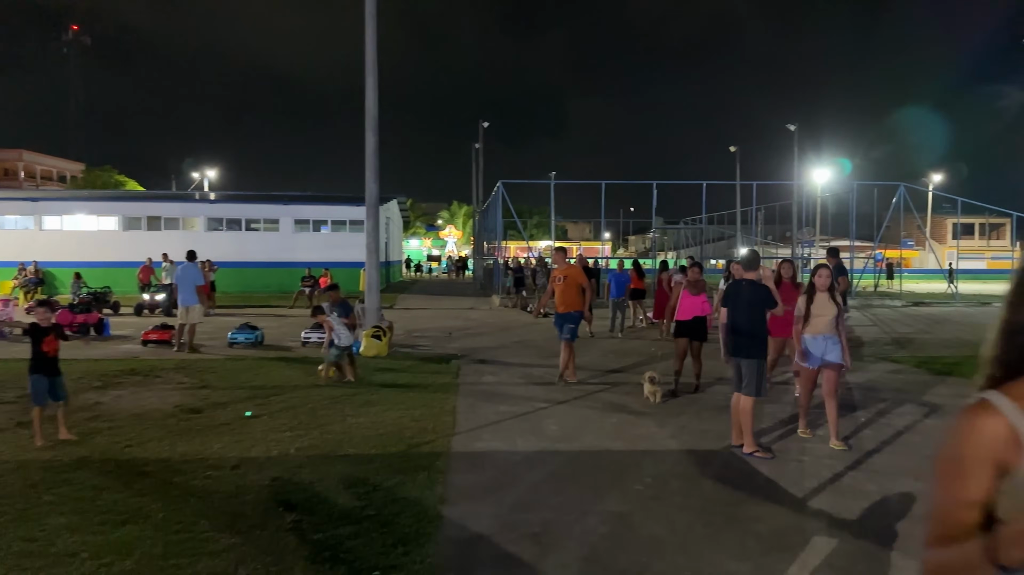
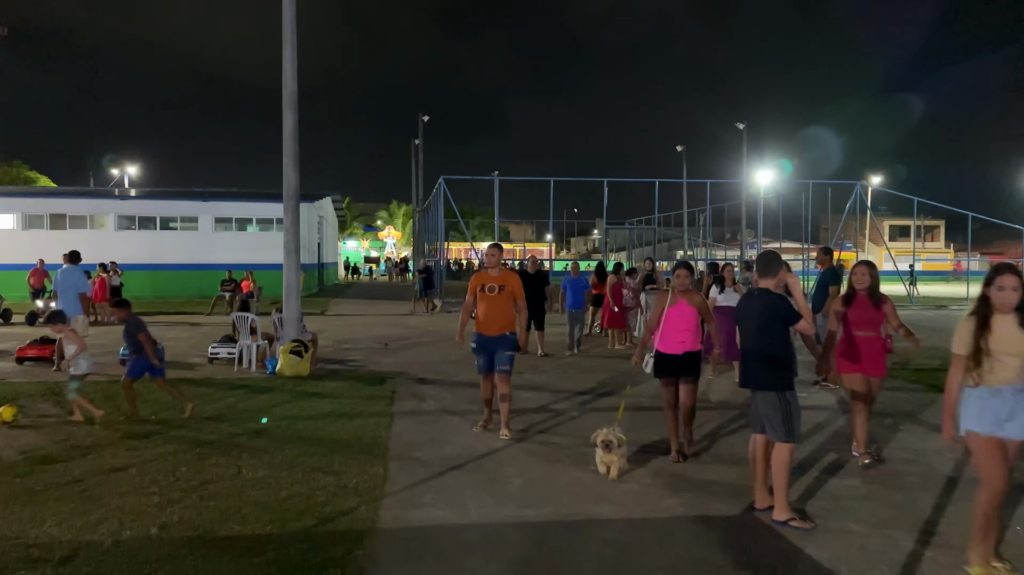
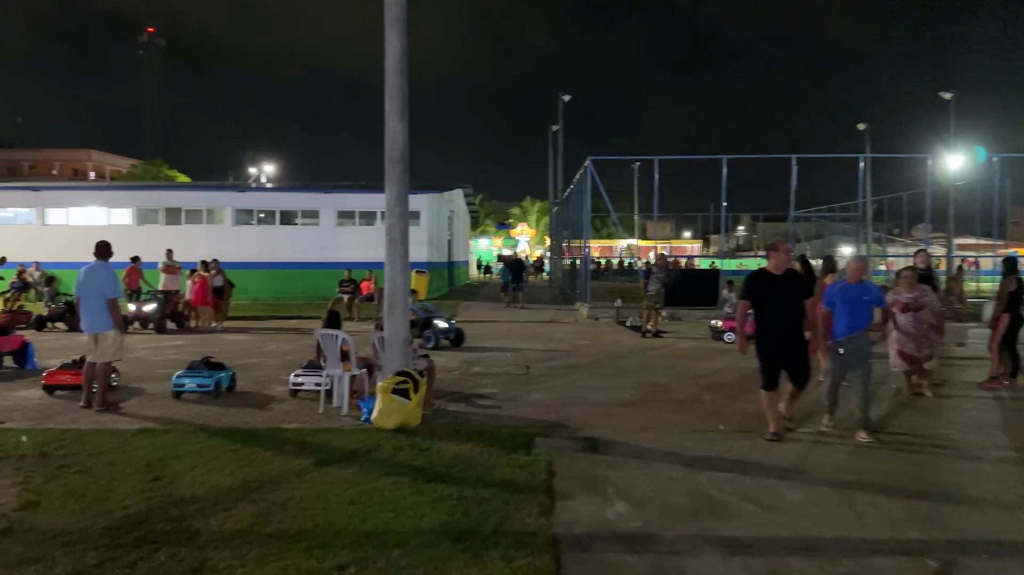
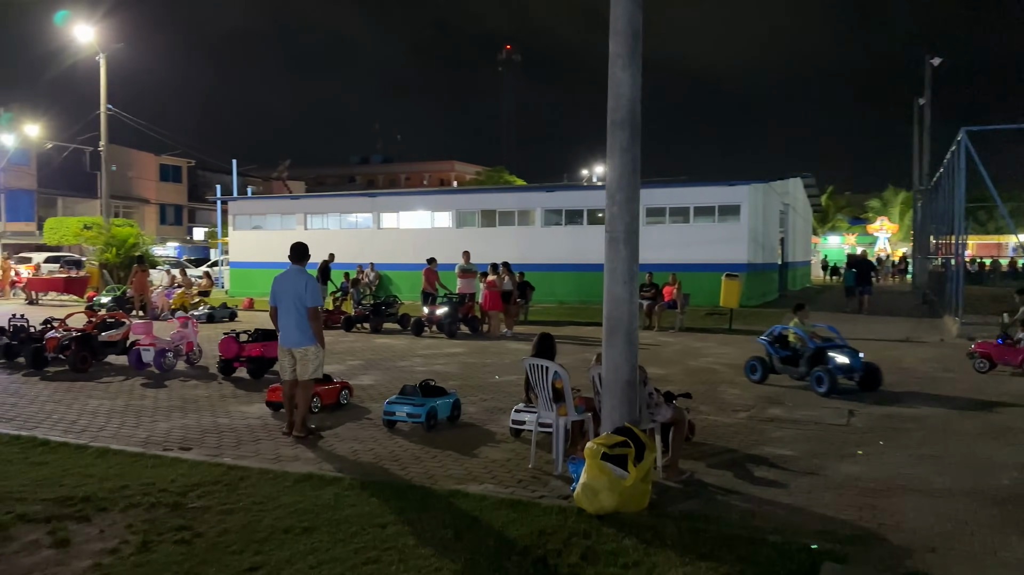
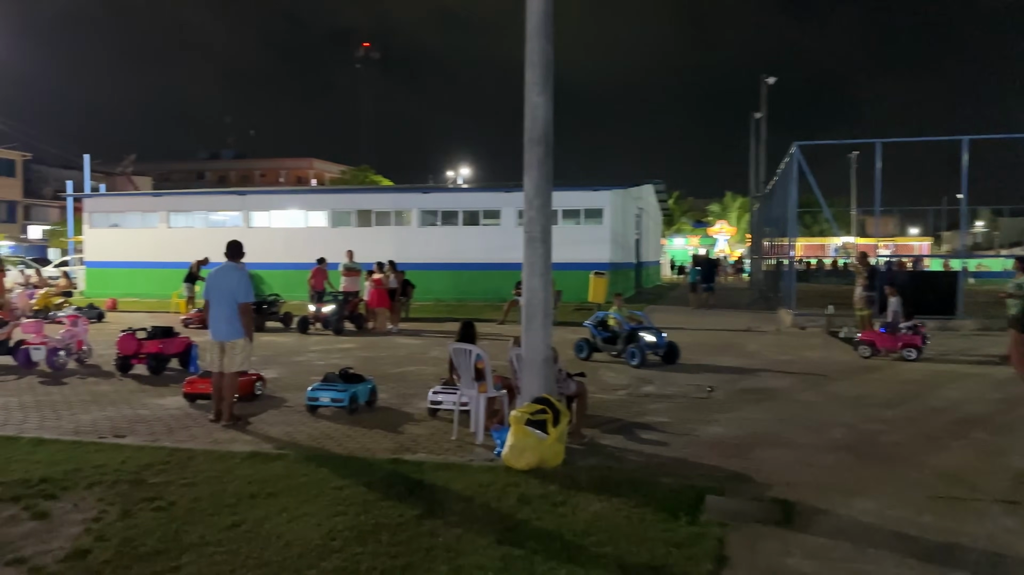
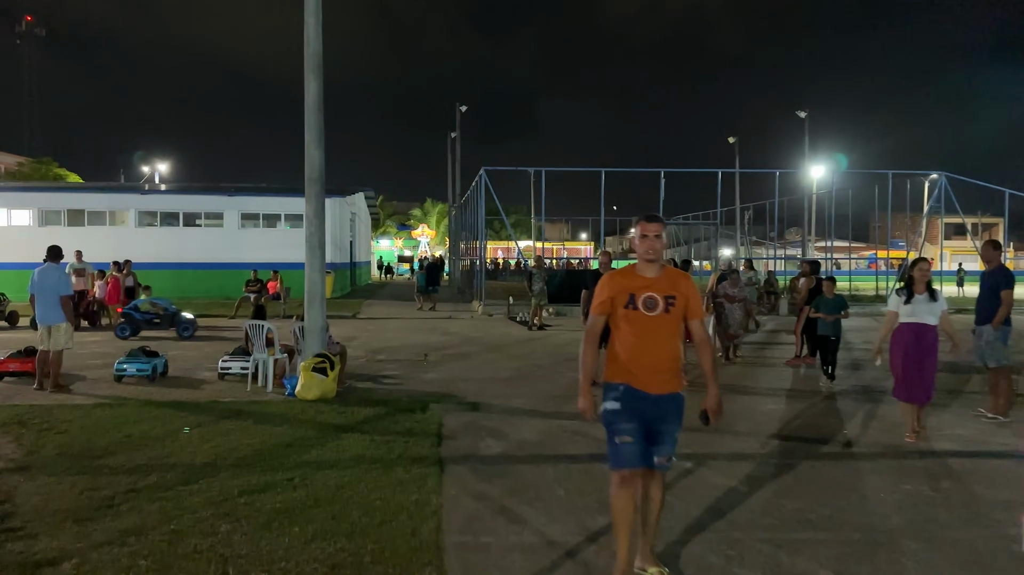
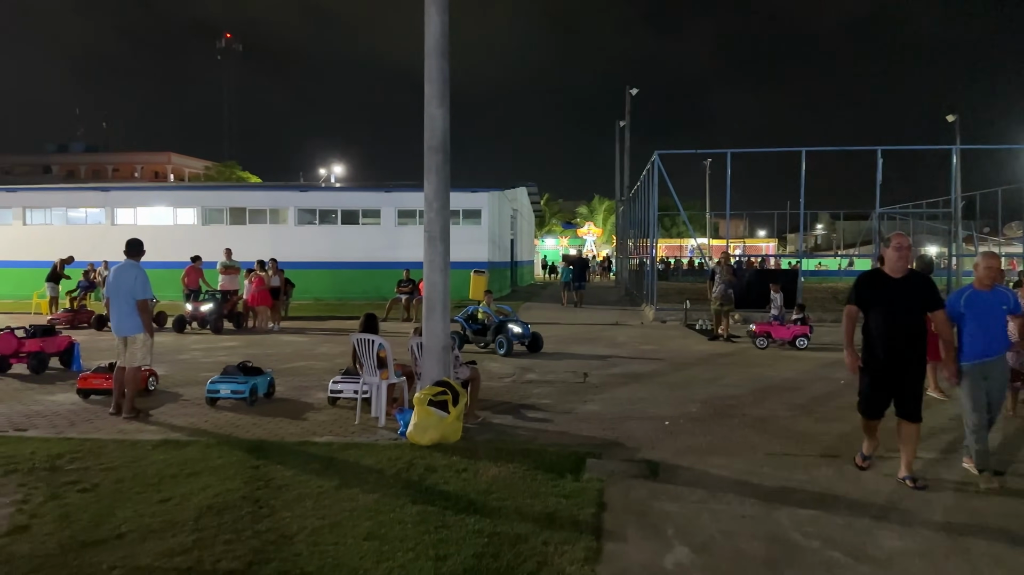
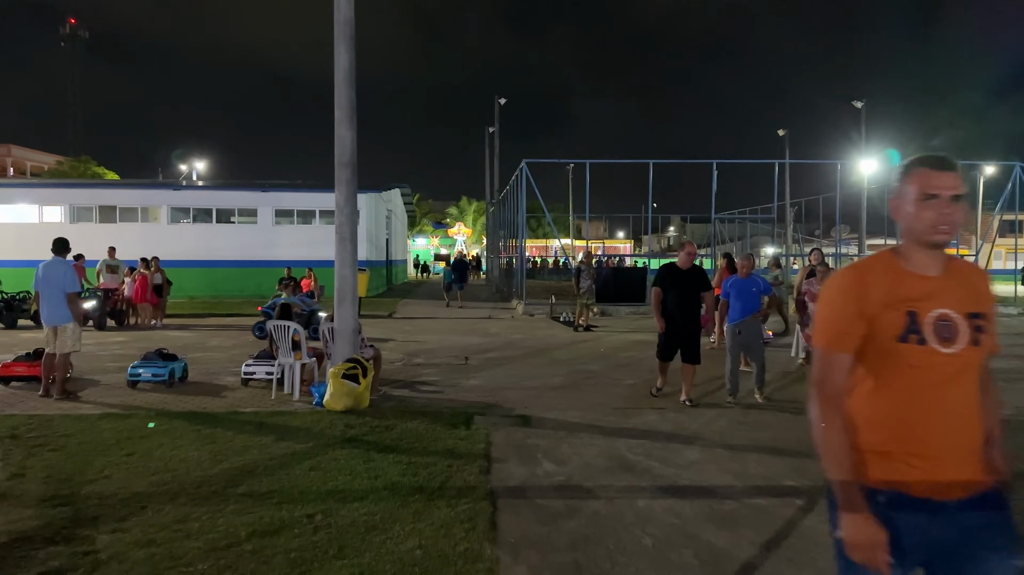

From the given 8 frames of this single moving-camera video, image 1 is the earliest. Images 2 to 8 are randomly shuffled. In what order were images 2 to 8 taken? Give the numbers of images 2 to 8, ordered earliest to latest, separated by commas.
2, 6, 8, 3, 7, 5, 4
